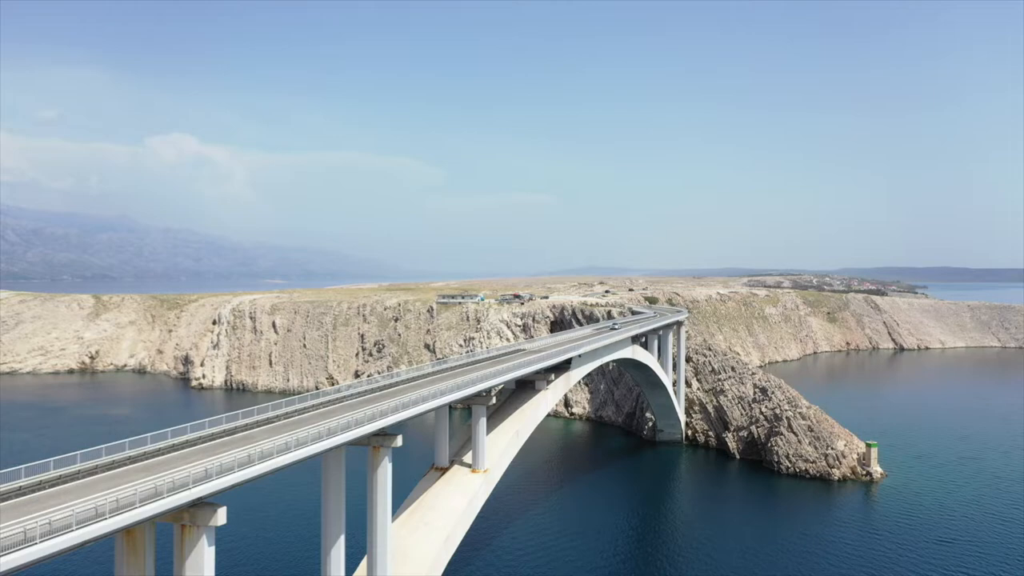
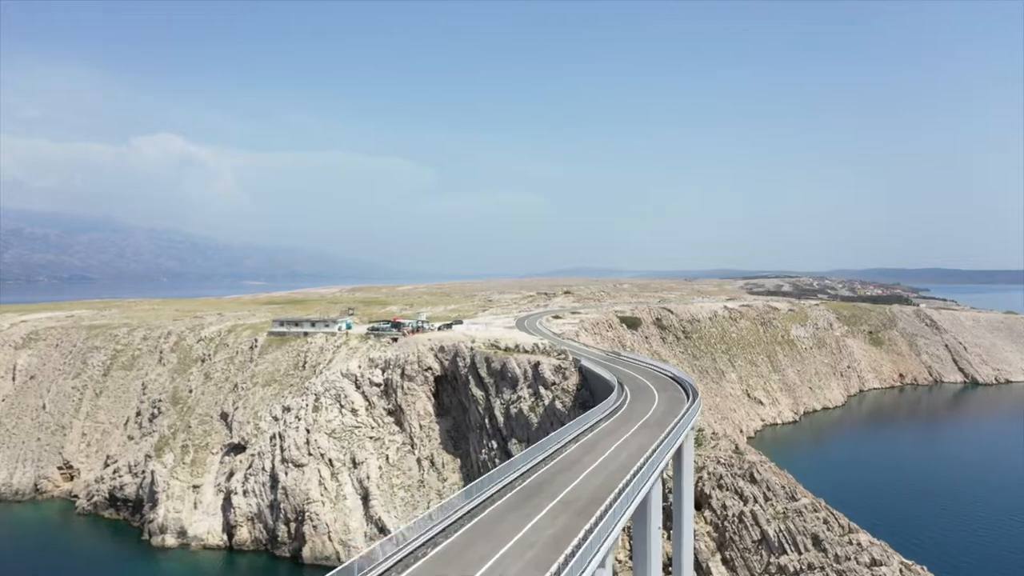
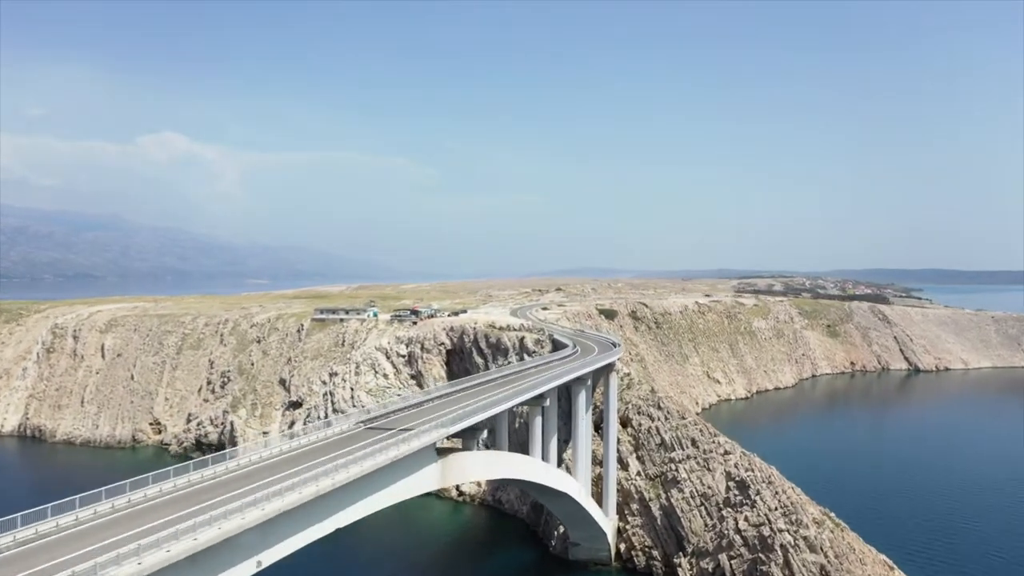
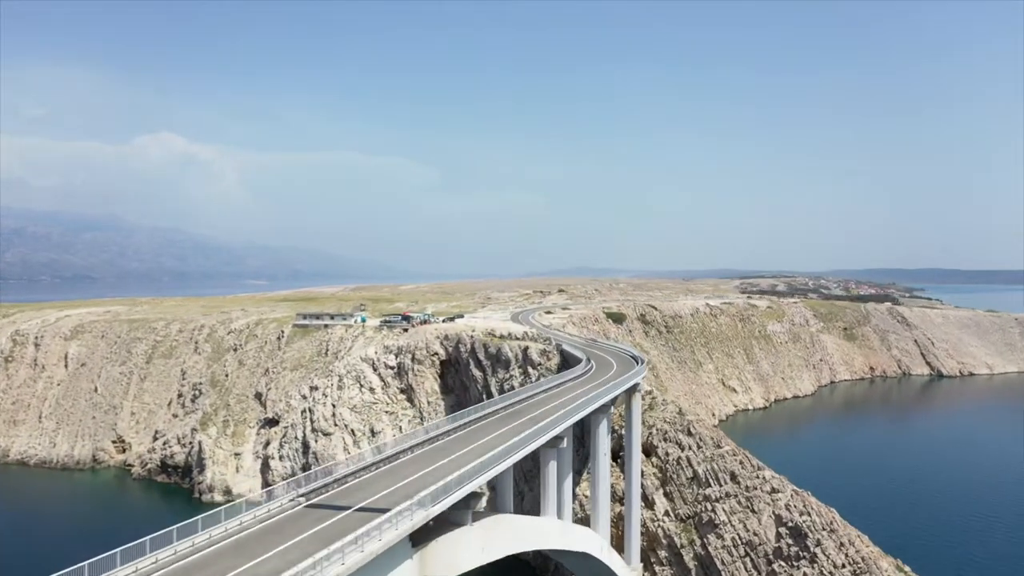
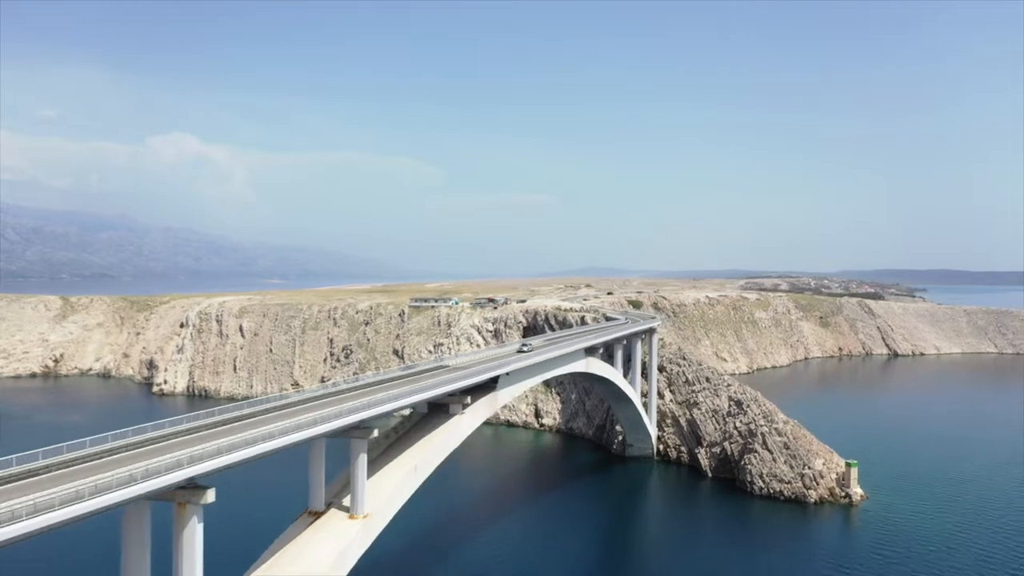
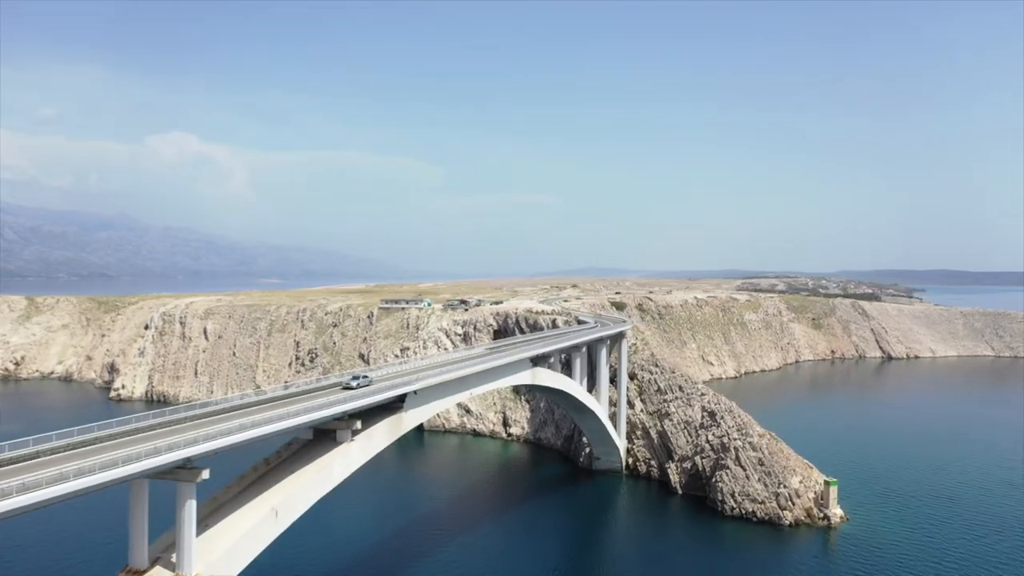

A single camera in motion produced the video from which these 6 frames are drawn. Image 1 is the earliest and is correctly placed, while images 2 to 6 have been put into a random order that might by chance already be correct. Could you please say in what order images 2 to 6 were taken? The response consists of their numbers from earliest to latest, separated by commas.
5, 6, 3, 4, 2
